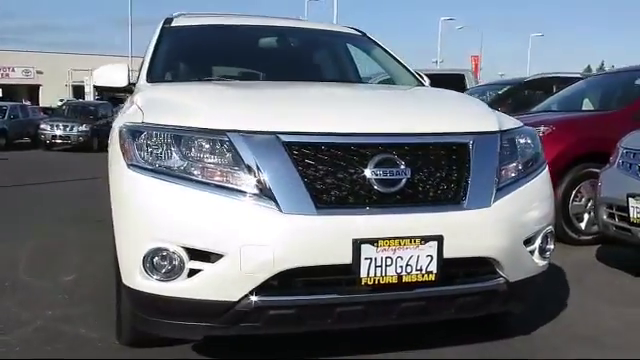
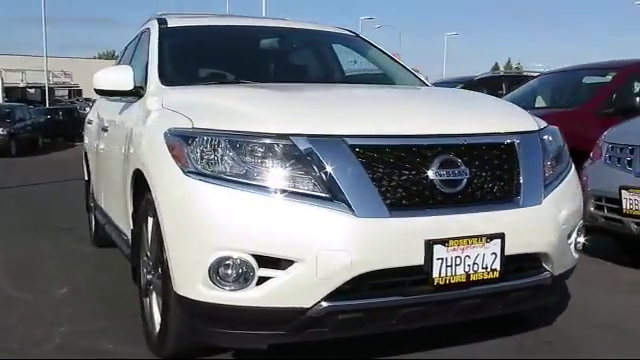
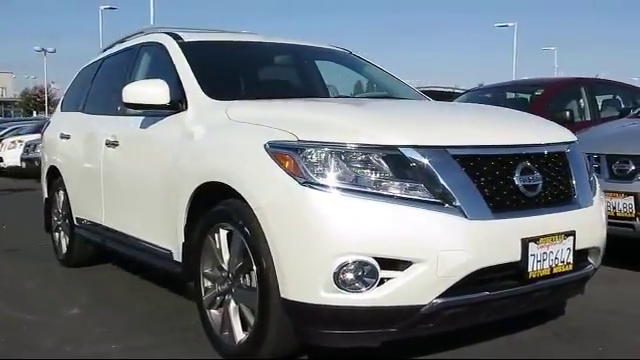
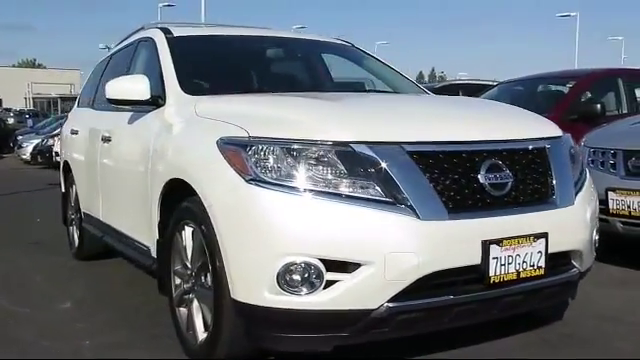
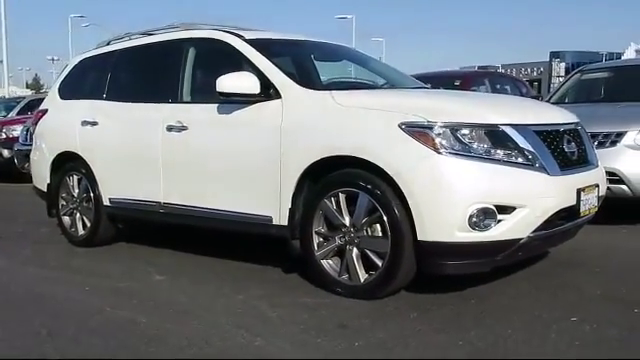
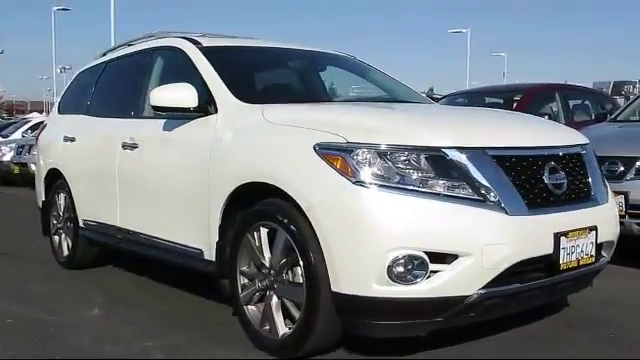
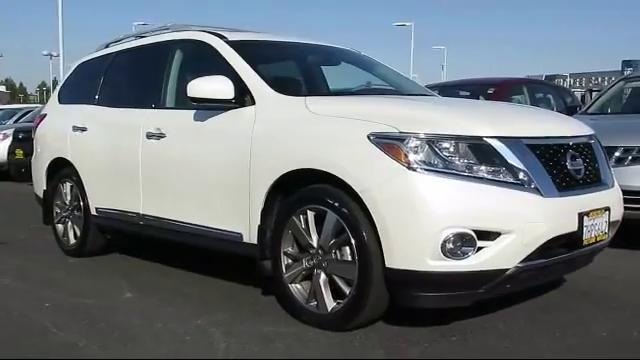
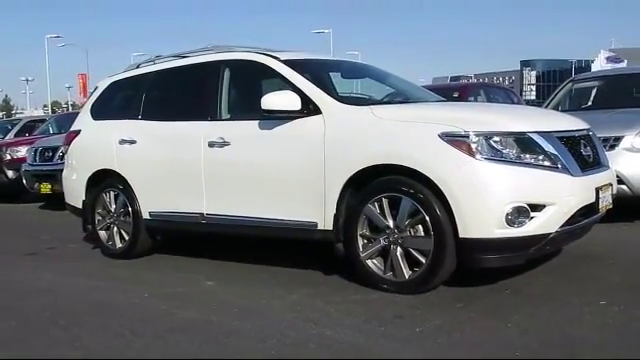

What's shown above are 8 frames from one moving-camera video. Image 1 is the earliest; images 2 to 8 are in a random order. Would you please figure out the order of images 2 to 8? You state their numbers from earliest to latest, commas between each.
2, 4, 3, 6, 7, 5, 8
